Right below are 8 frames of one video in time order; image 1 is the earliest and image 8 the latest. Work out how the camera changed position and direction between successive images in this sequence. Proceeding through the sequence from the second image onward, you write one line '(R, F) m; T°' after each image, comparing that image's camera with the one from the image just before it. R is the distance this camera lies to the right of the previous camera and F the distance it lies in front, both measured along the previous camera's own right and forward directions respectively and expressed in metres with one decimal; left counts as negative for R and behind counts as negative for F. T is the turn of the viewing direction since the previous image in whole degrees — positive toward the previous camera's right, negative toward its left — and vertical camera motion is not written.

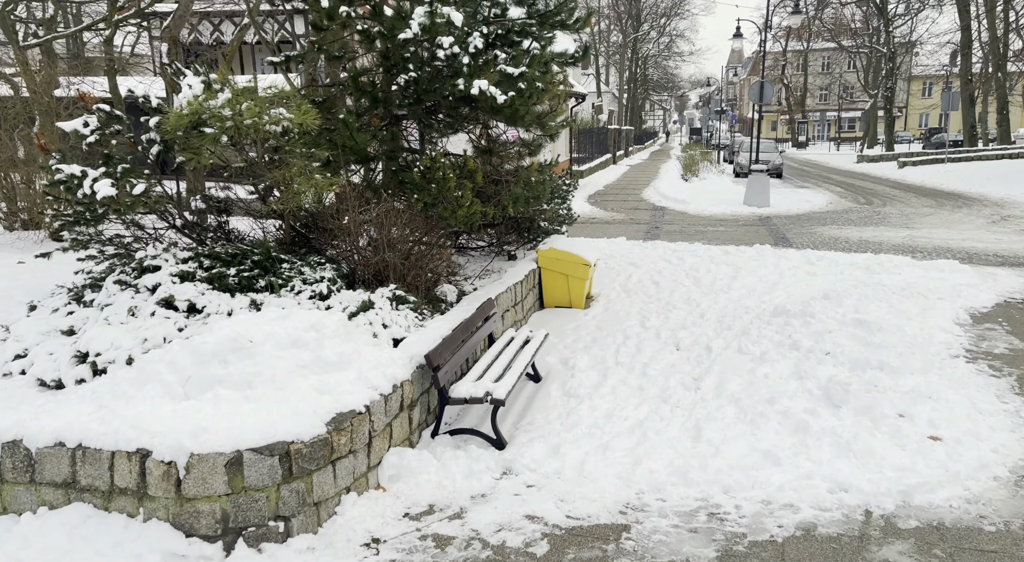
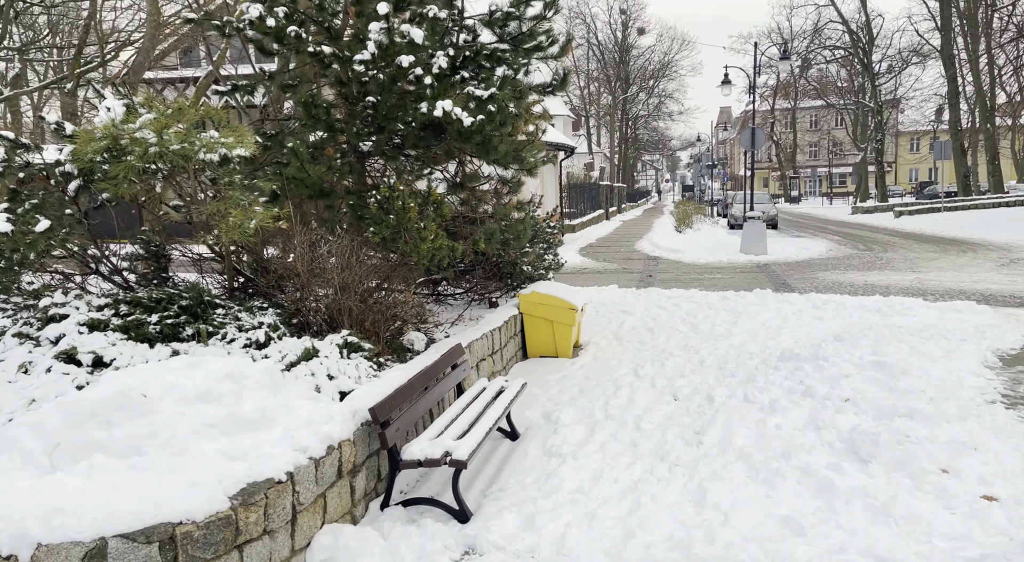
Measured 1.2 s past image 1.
(+0.2, +0.7) m; 0°
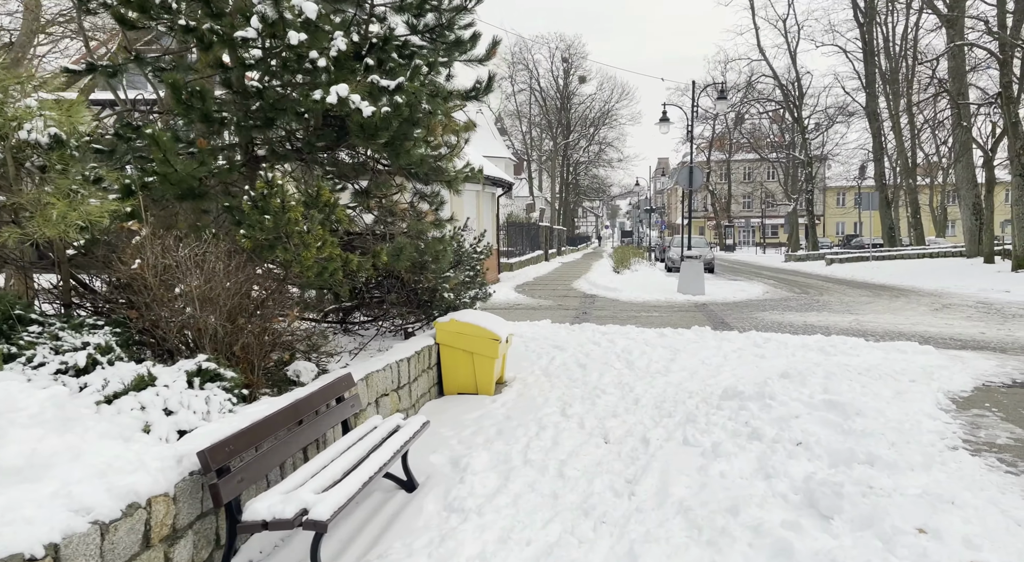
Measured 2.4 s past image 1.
(+0.2, +0.8) m; +5°
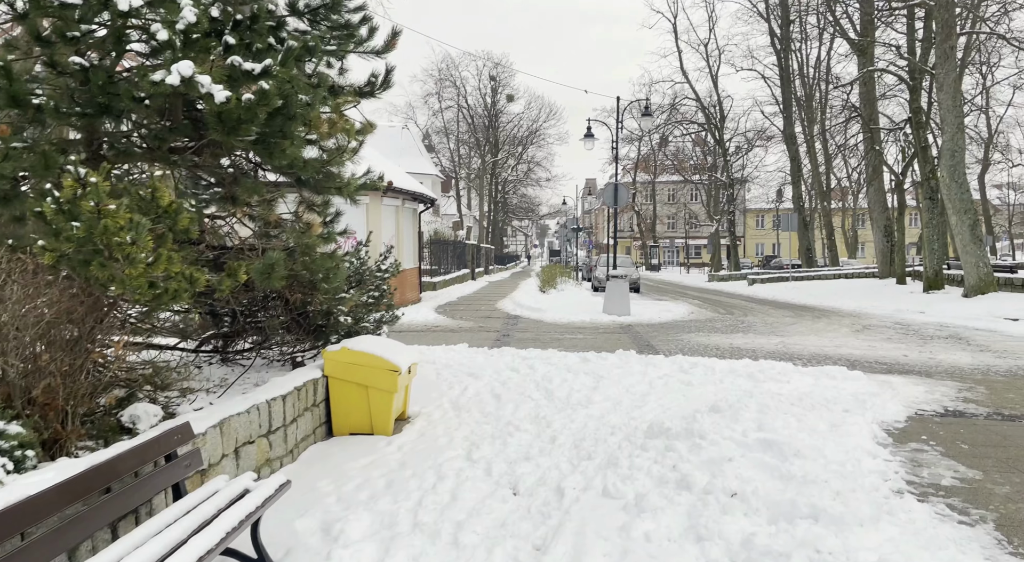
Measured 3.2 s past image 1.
(+0.2, +0.7) m; +6°
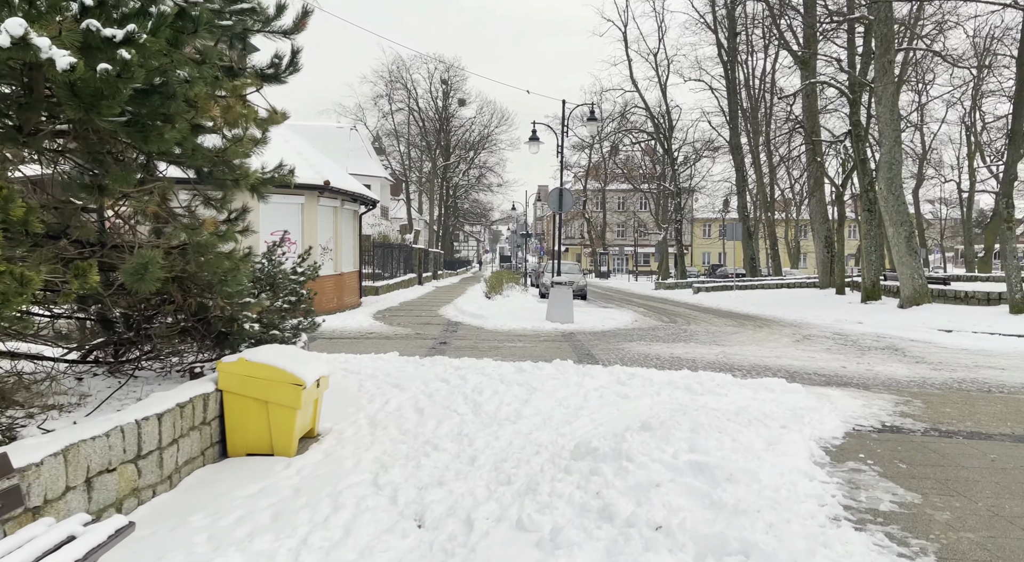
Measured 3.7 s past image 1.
(+0.2, +0.4) m; +4°
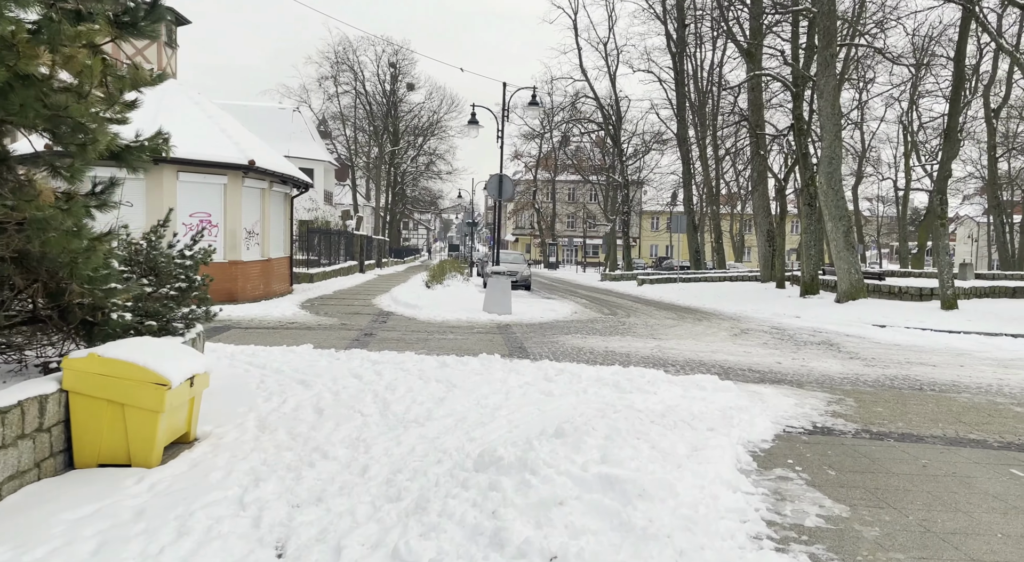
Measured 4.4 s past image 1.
(+0.3, +0.5) m; +4°
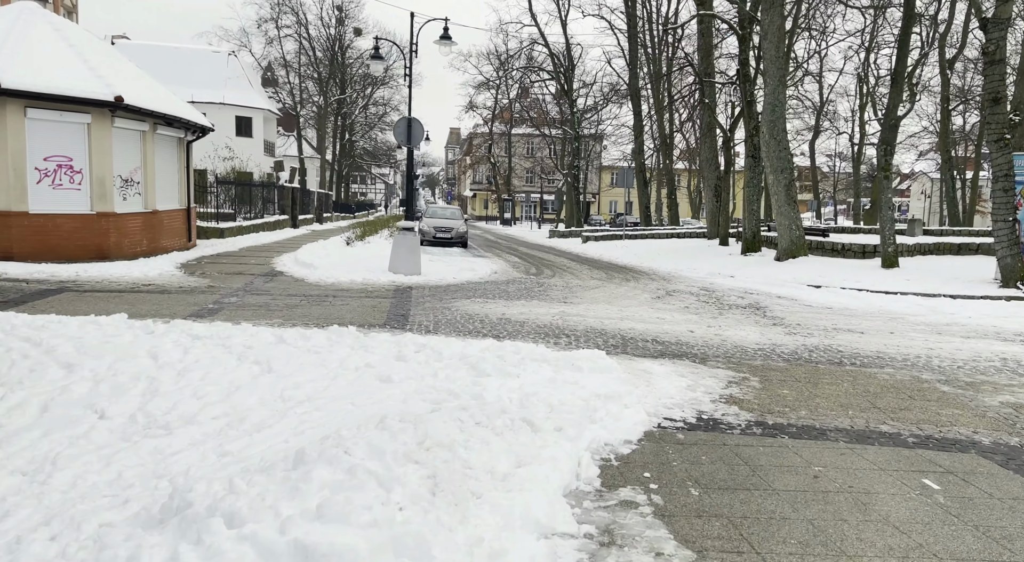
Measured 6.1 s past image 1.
(+1.1, +1.4) m; +3°
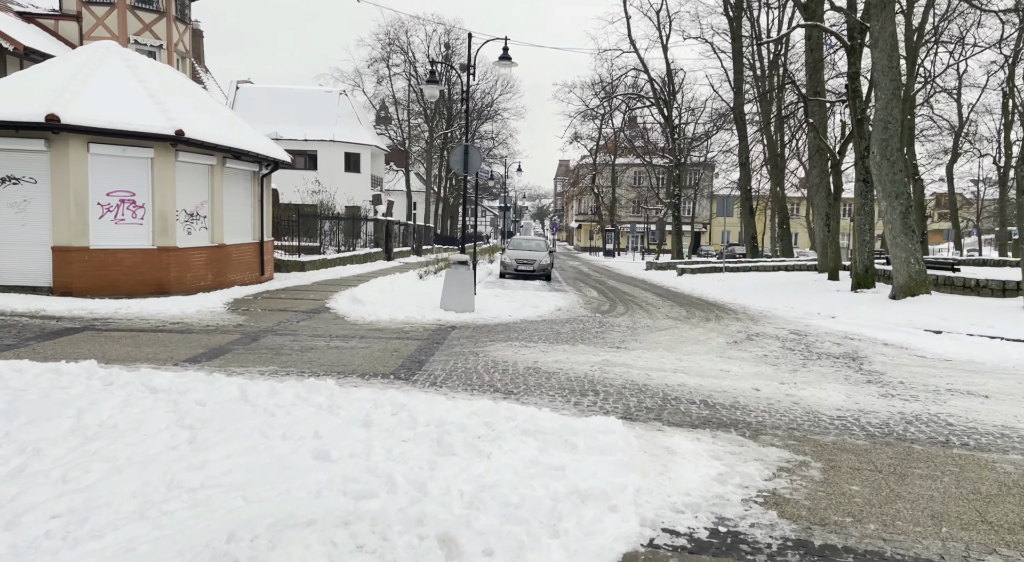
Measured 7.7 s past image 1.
(+0.9, +1.3) m; -9°
